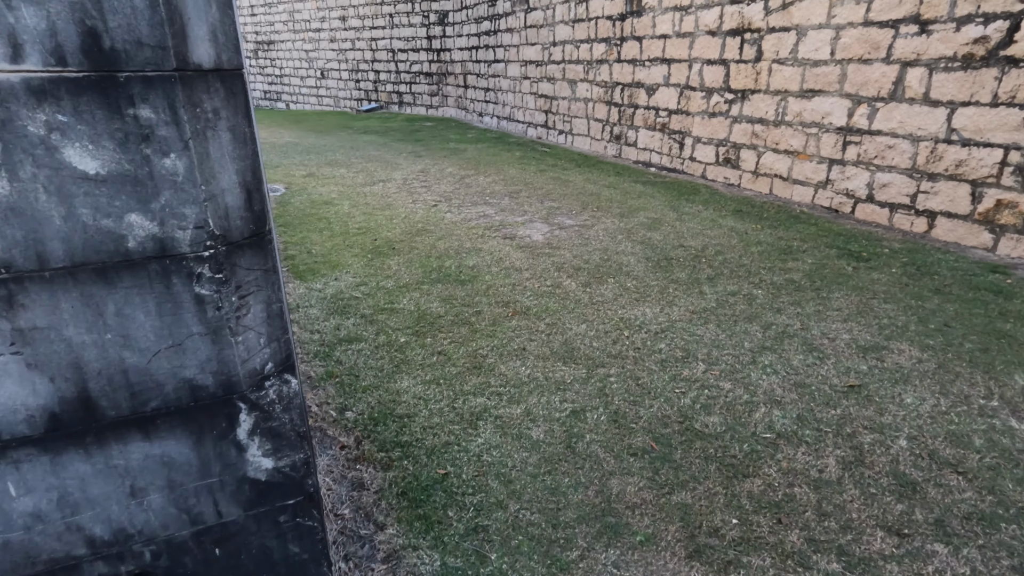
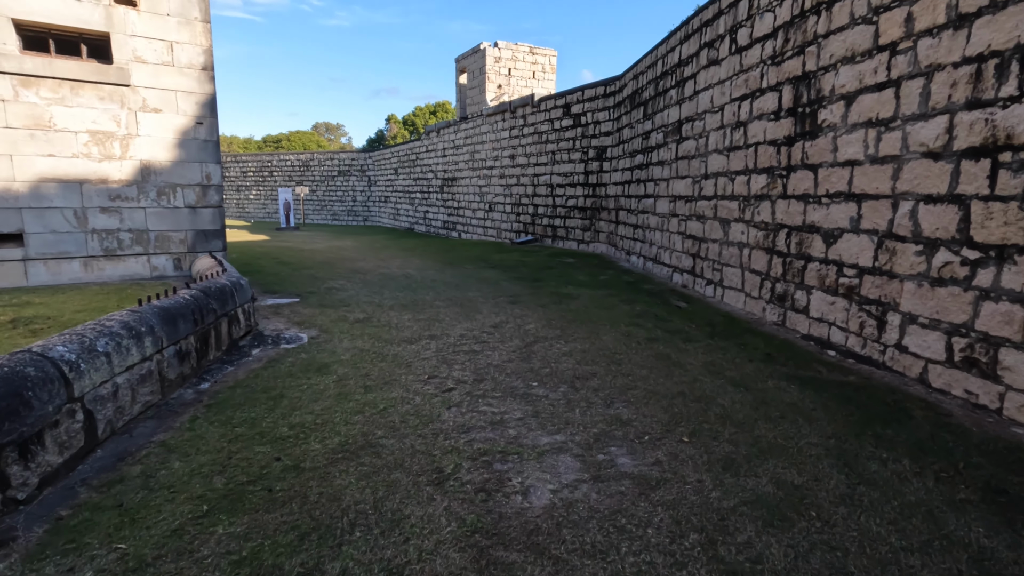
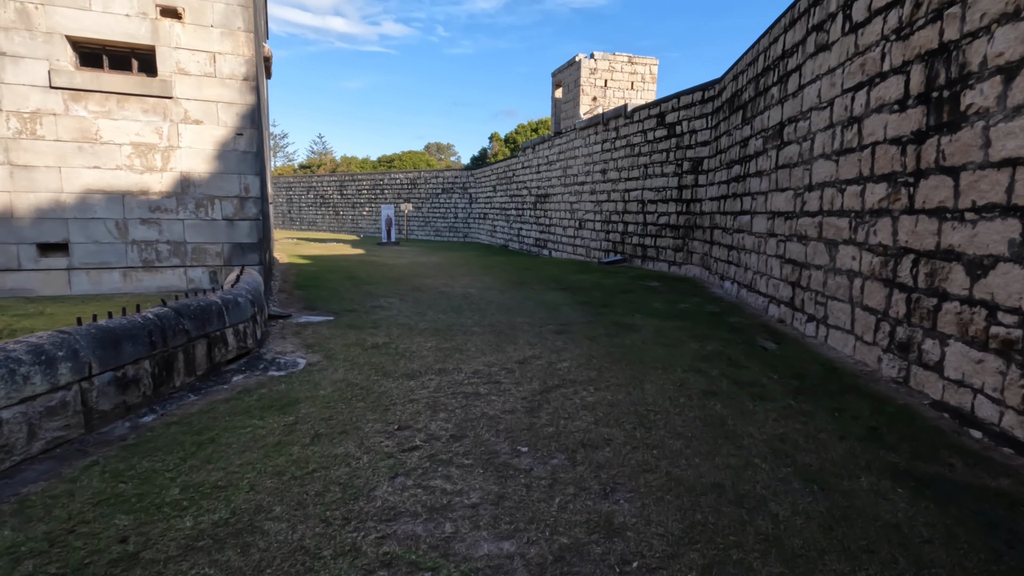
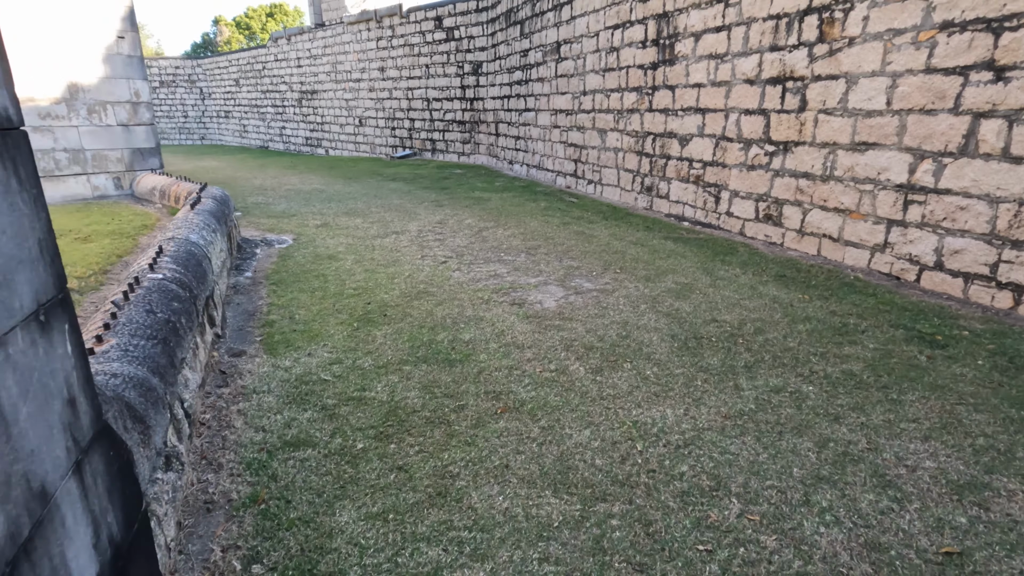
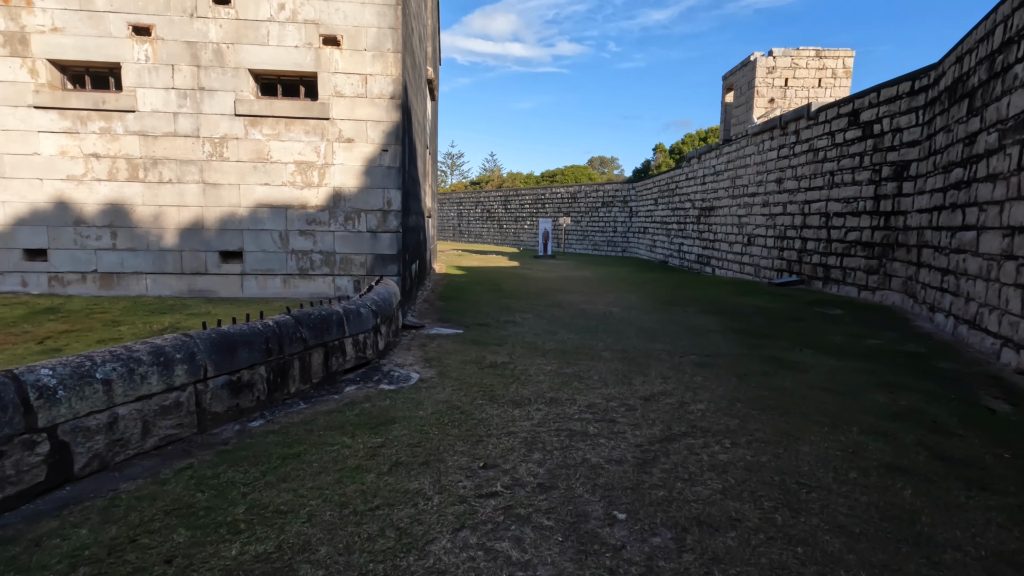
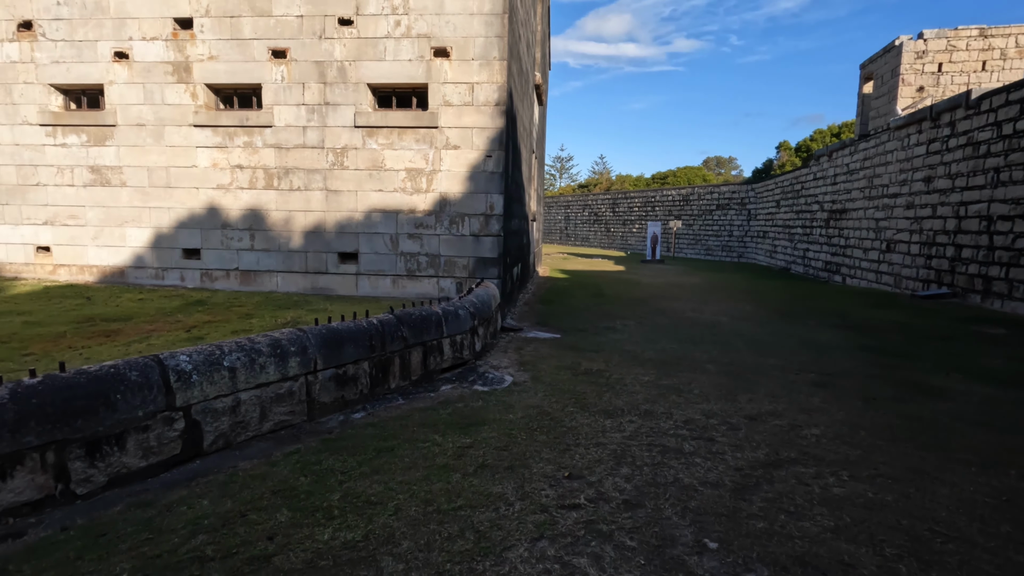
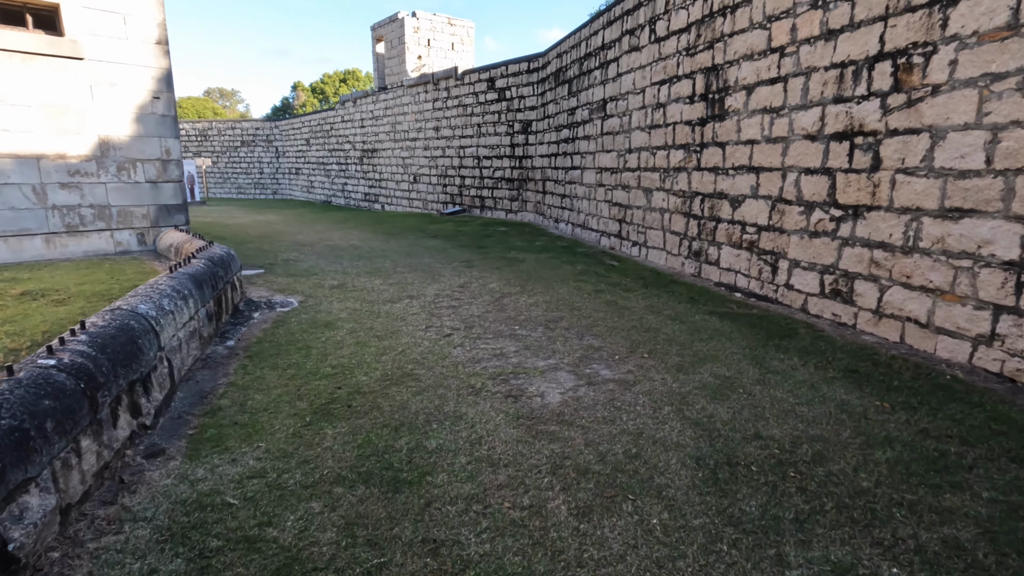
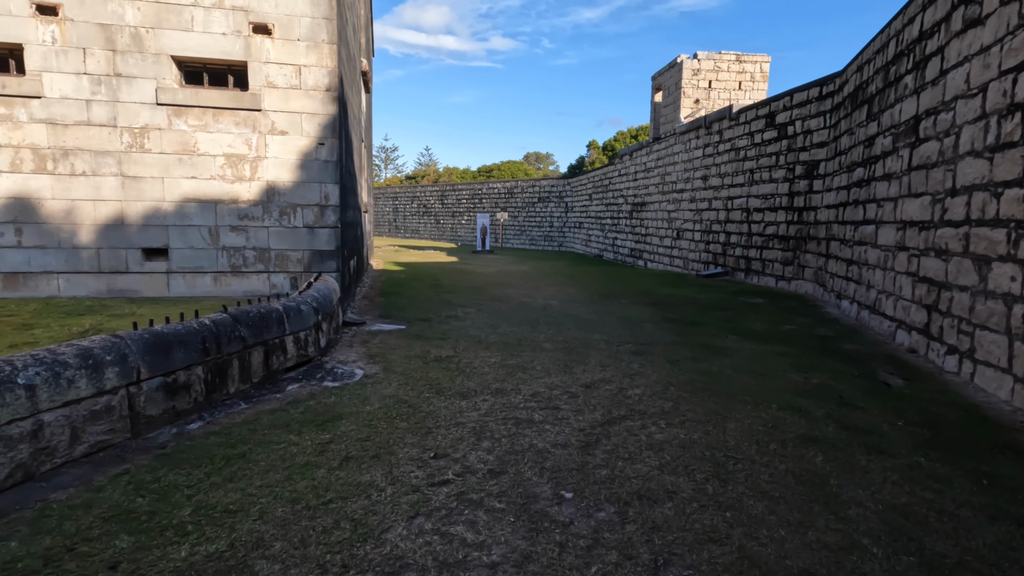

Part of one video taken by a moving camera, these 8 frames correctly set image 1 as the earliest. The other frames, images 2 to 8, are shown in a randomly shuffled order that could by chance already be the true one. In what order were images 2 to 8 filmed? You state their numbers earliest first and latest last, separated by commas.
4, 7, 2, 3, 8, 5, 6
